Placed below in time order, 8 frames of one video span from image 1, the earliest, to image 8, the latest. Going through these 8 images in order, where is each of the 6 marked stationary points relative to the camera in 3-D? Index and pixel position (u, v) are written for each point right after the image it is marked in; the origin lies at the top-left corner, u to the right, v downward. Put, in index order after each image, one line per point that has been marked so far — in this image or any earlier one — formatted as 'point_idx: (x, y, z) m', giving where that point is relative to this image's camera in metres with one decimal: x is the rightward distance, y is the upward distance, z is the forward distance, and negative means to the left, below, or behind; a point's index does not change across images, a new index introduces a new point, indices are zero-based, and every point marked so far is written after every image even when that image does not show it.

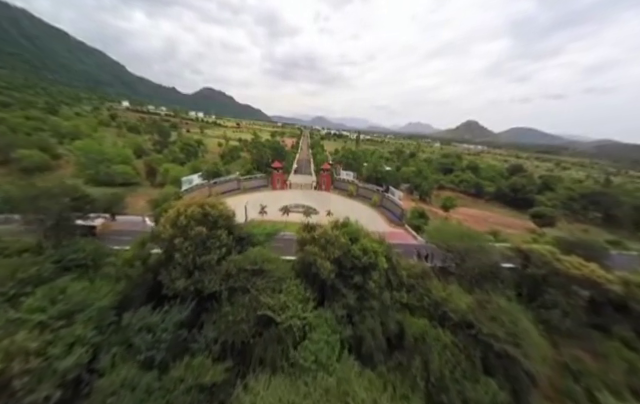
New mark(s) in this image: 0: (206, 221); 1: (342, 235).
0: (-6.0, -1.0, +10.5) m
1: (+1.1, -1.7, +10.7) m
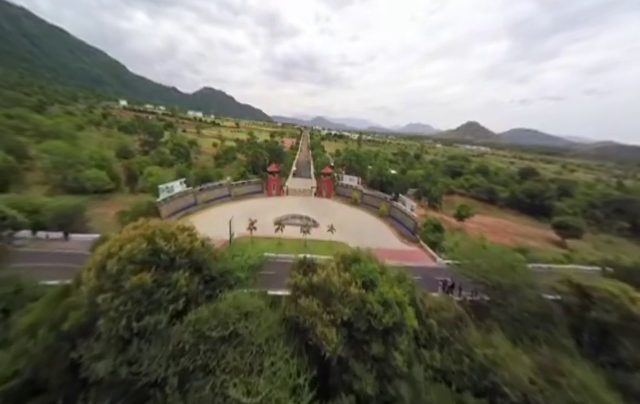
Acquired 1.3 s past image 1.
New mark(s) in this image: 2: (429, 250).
0: (-6.0, -2.1, +7.2) m
1: (+1.2, -2.9, +7.4) m
2: (+10.2, -4.6, +18.6) m
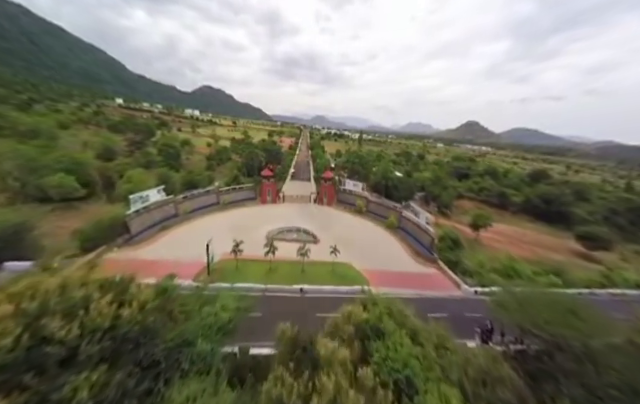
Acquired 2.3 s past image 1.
0: (-5.9, -3.2, +4.2) m
1: (+1.2, -4.0, +4.4) m
2: (+10.2, -5.7, +15.6) m
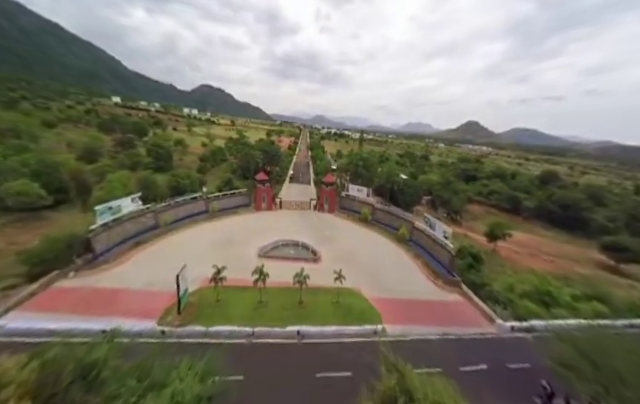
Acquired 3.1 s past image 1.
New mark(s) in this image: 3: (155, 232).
0: (-5.8, -4.1, +1.6) m
1: (+1.4, -4.9, +1.8) m
2: (+10.3, -6.6, +13.0) m
3: (-14.3, -2.6, +17.2) m
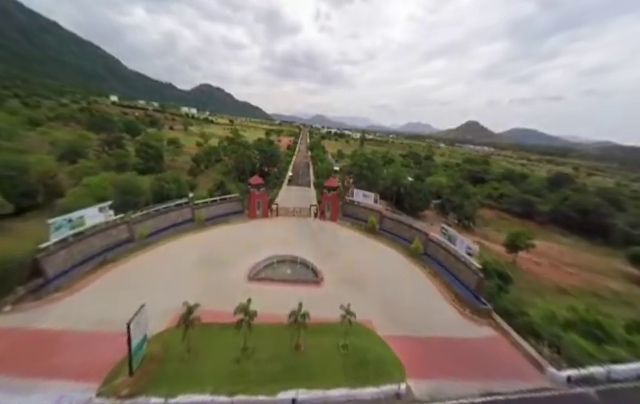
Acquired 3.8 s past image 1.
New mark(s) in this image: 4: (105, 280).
0: (-5.6, -4.9, -1.0) m
1: (+1.5, -5.7, -0.7) m
2: (+10.5, -7.3, +10.5) m
3: (-14.1, -3.3, +14.6) m
4: (-12.8, -4.5, +12.0) m
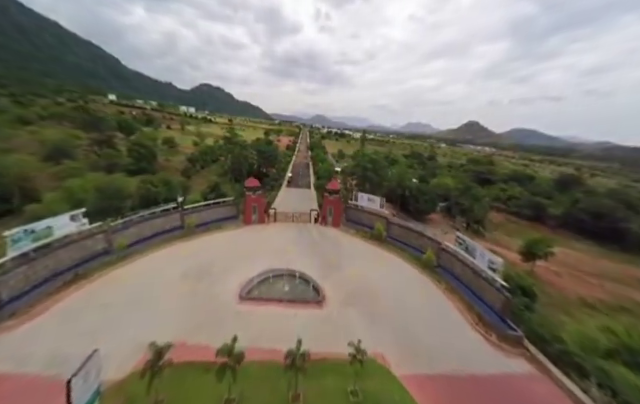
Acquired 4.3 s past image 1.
0: (-5.5, -5.3, -2.7) m
1: (+1.6, -6.1, -2.4) m
2: (+10.6, -7.8, +8.8) m
3: (-14.0, -3.7, +12.9) m
4: (-12.6, -5.0, +10.3) m
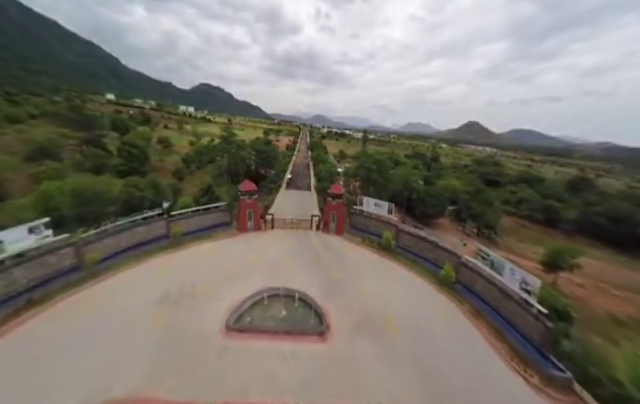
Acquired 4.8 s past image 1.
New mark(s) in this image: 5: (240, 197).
0: (-5.3, -5.8, -4.5) m
1: (+1.8, -6.6, -4.3) m
2: (+10.8, -8.3, +7.0) m
3: (-13.8, -4.2, +11.1) m
4: (-12.5, -5.5, +8.4) m
5: (-7.4, +0.6, +18.9) m
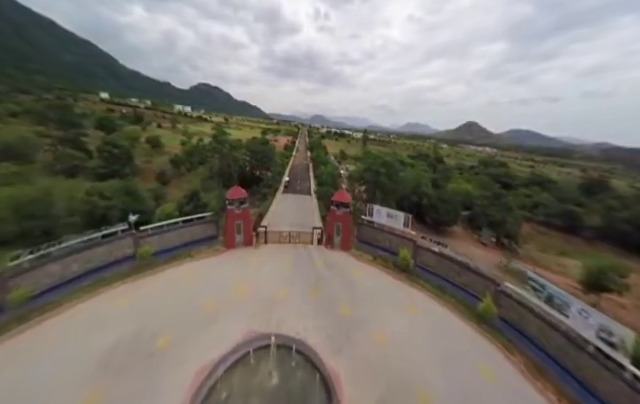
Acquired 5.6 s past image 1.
0: (-5.0, -6.6, -7.4) m
1: (+2.1, -7.4, -7.2) m
2: (+11.0, -9.1, +4.1) m
3: (-13.6, -5.0, +8.1) m
4: (-12.2, -6.2, +5.5) m
5: (-7.2, -0.2, +15.9) m
